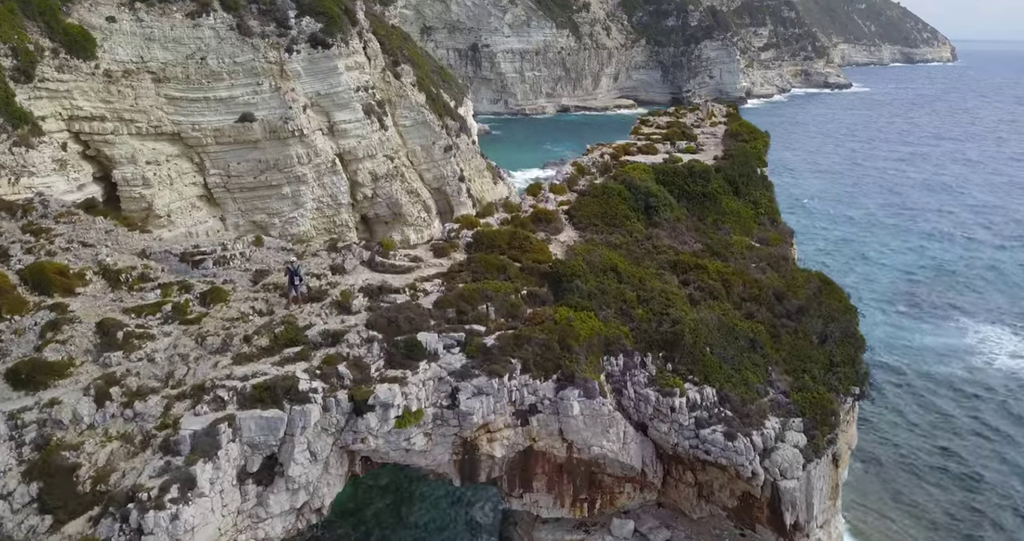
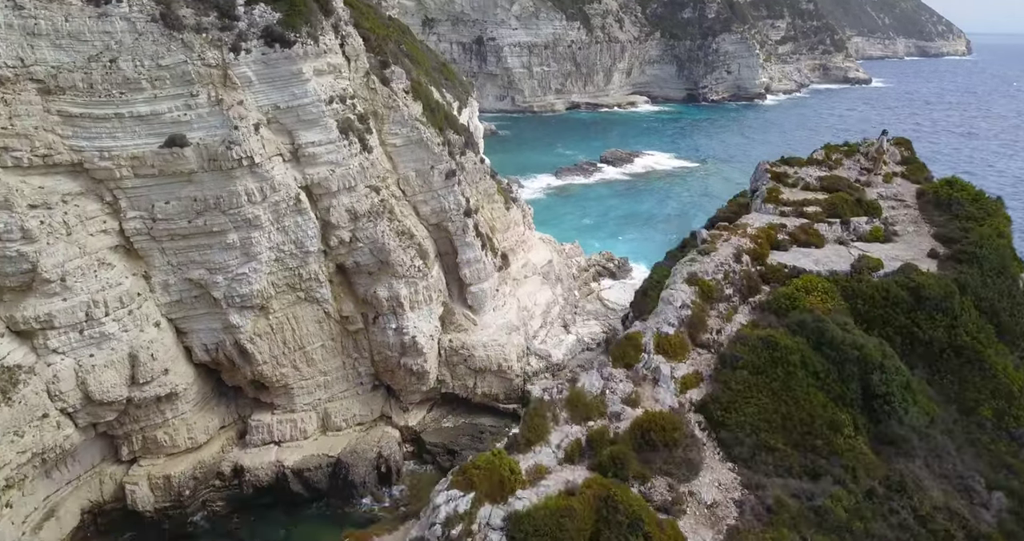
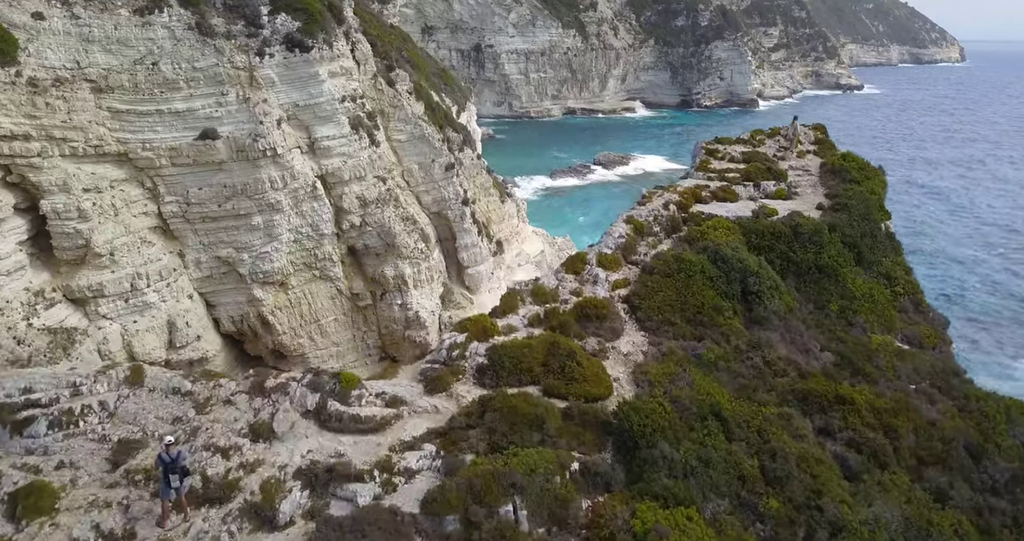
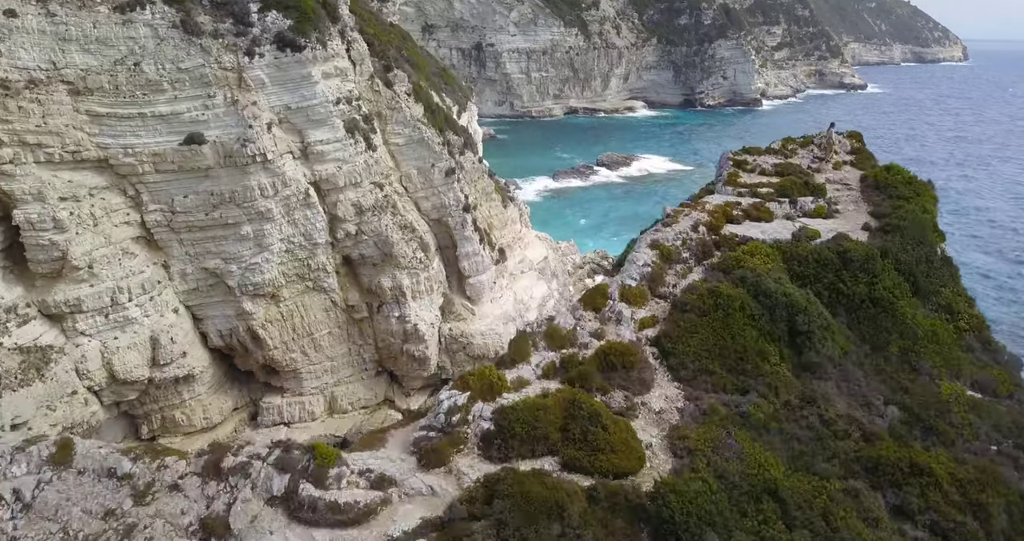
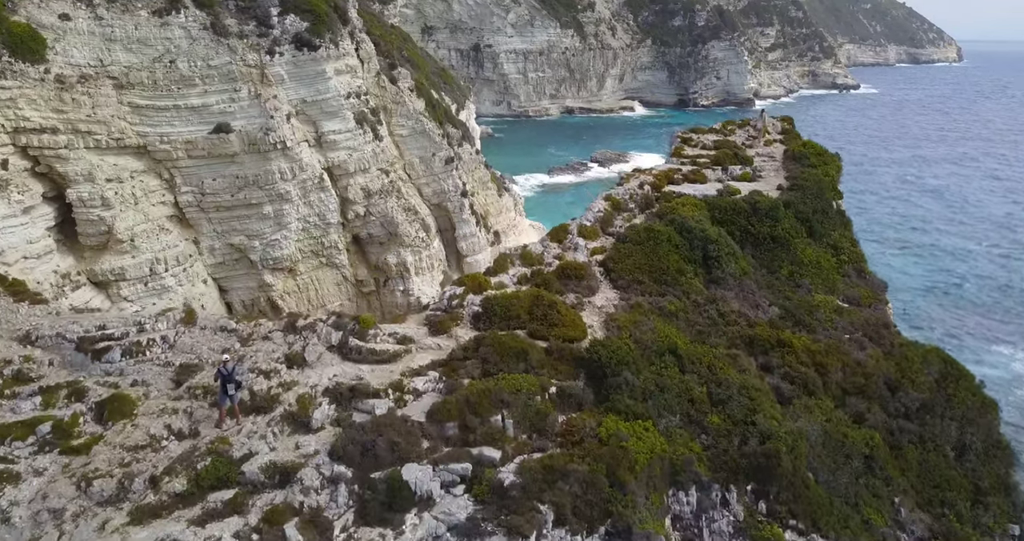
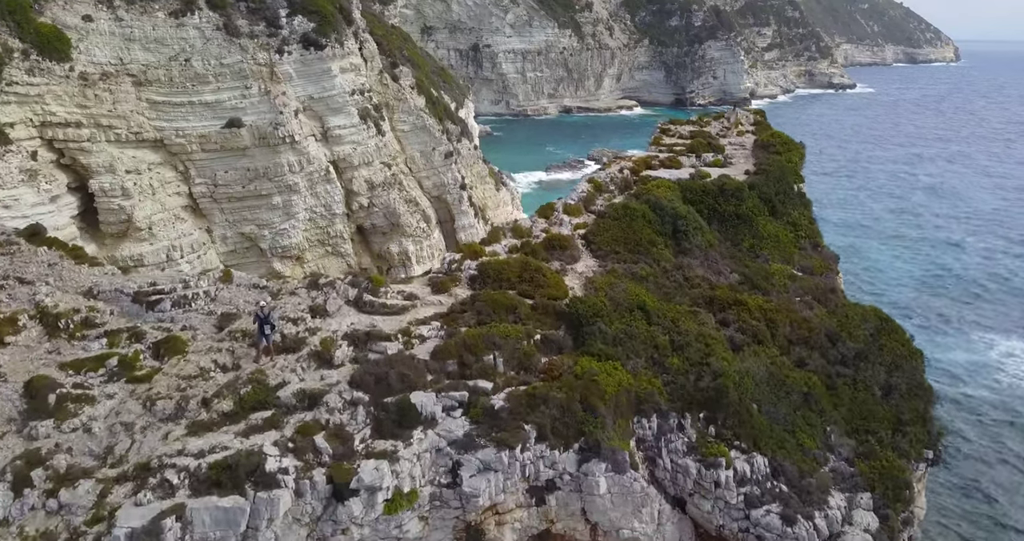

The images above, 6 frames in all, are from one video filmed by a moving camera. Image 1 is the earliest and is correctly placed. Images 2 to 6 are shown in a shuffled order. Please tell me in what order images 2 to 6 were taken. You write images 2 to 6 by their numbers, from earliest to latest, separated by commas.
6, 5, 3, 4, 2
